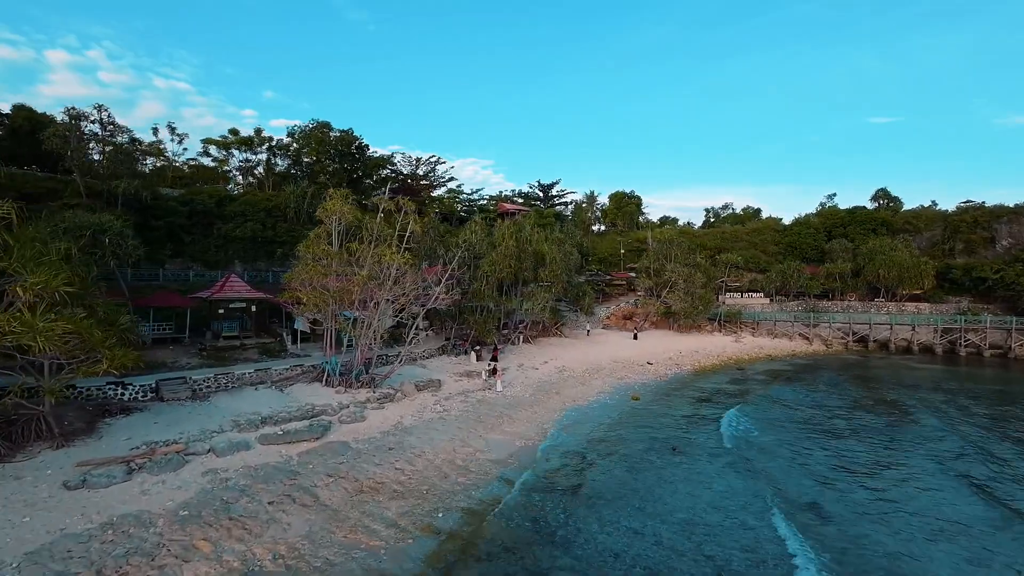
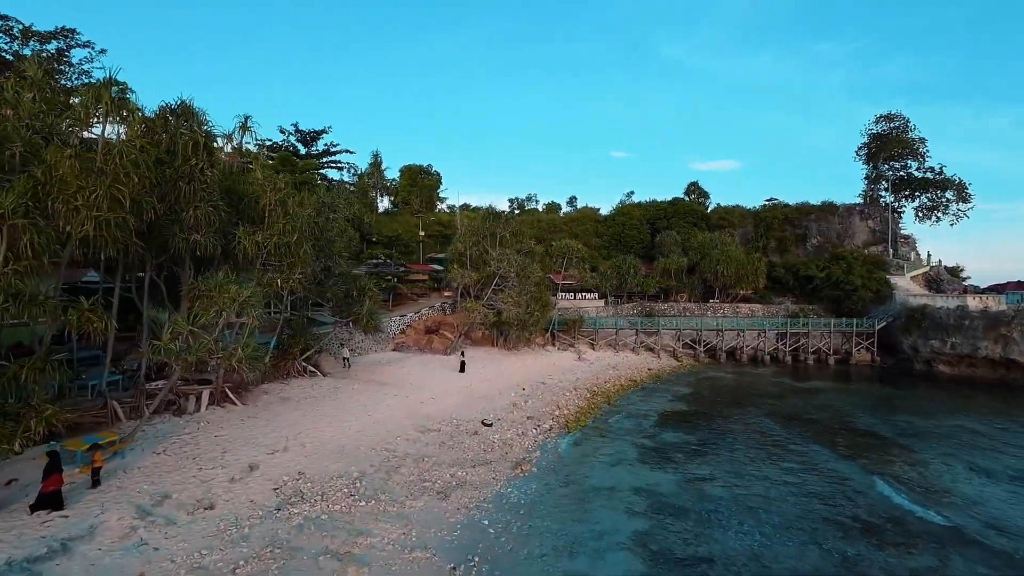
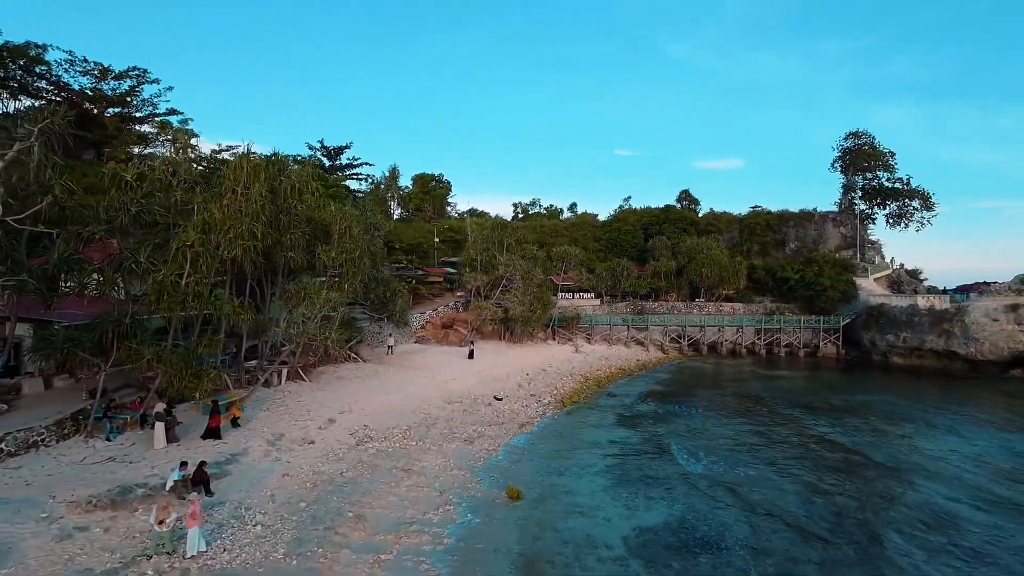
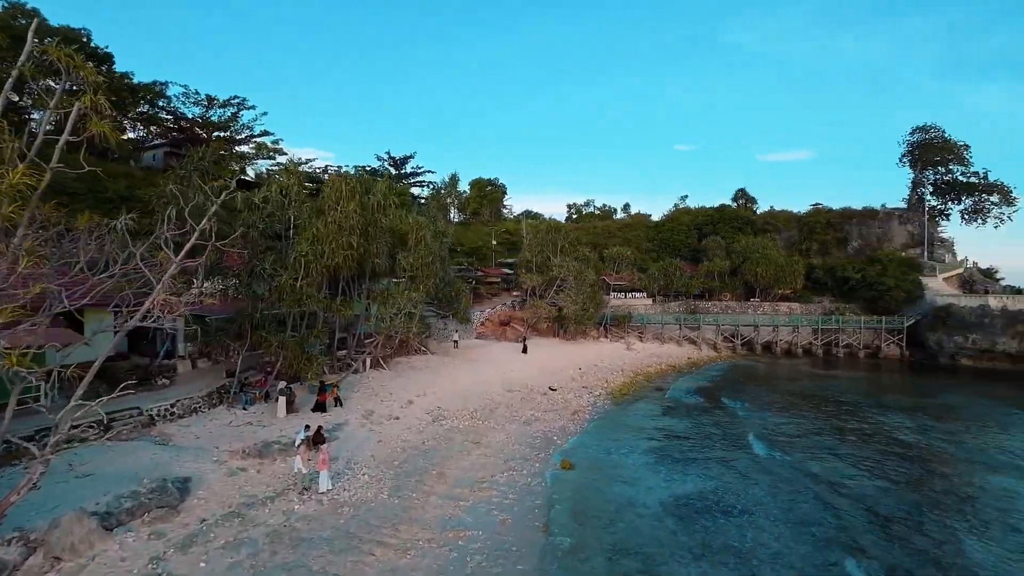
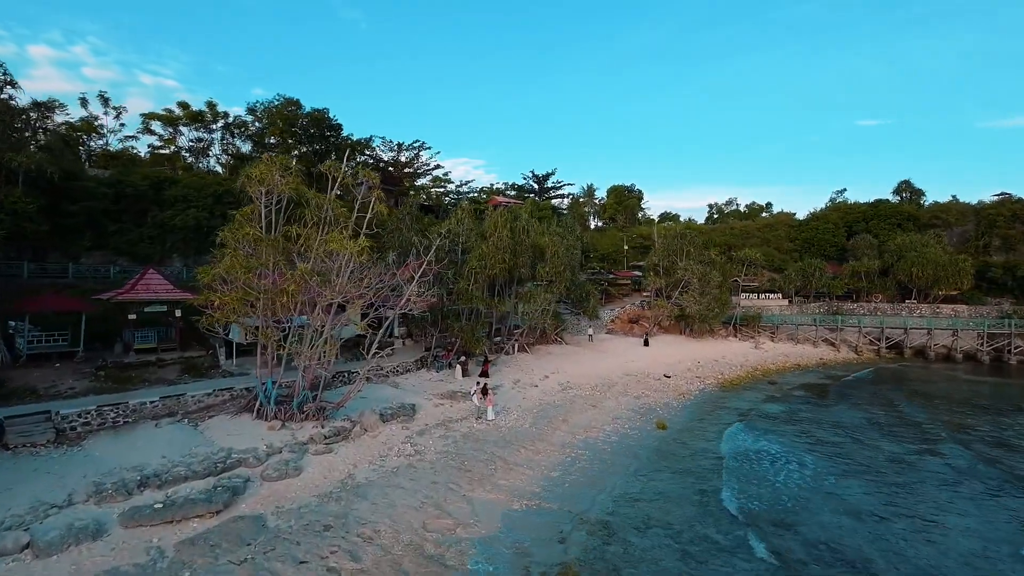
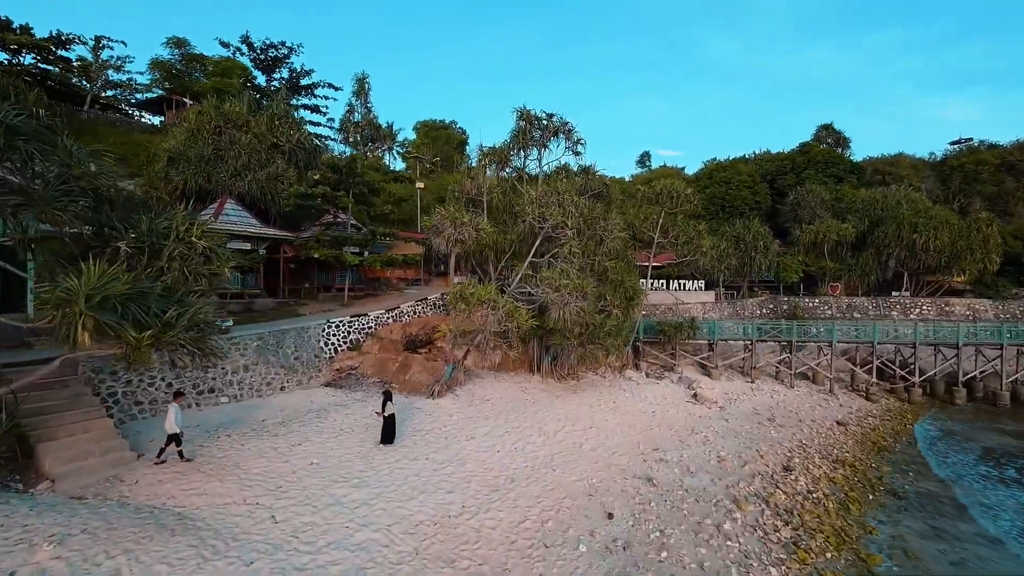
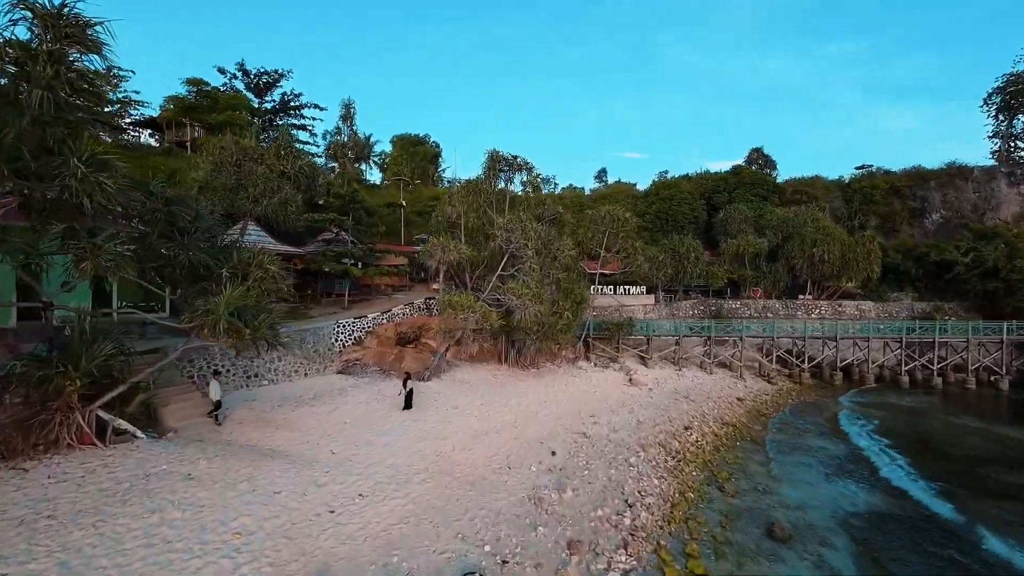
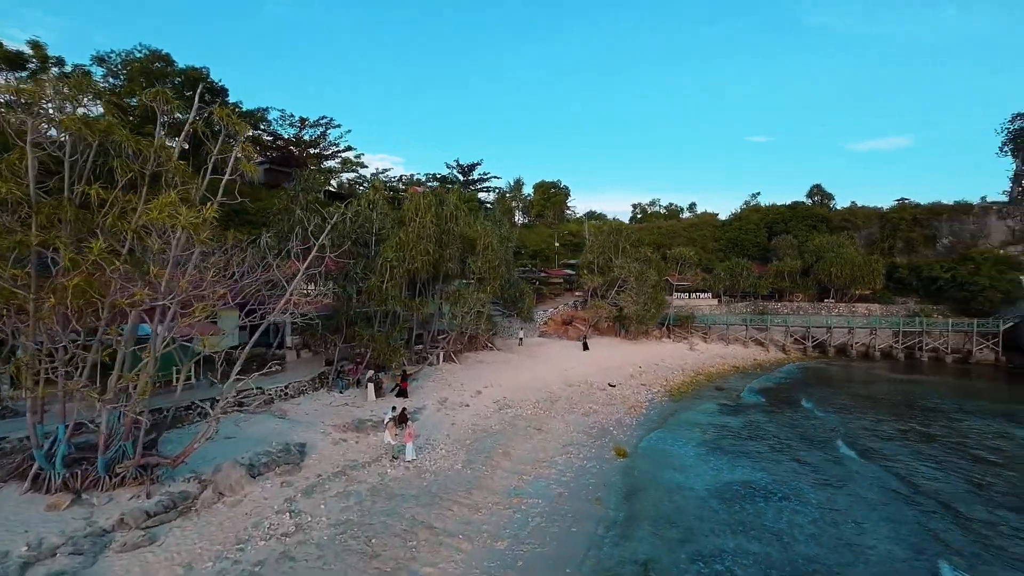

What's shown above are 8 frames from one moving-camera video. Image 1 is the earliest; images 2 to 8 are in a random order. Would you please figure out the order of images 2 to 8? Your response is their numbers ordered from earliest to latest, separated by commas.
5, 8, 4, 3, 2, 7, 6
